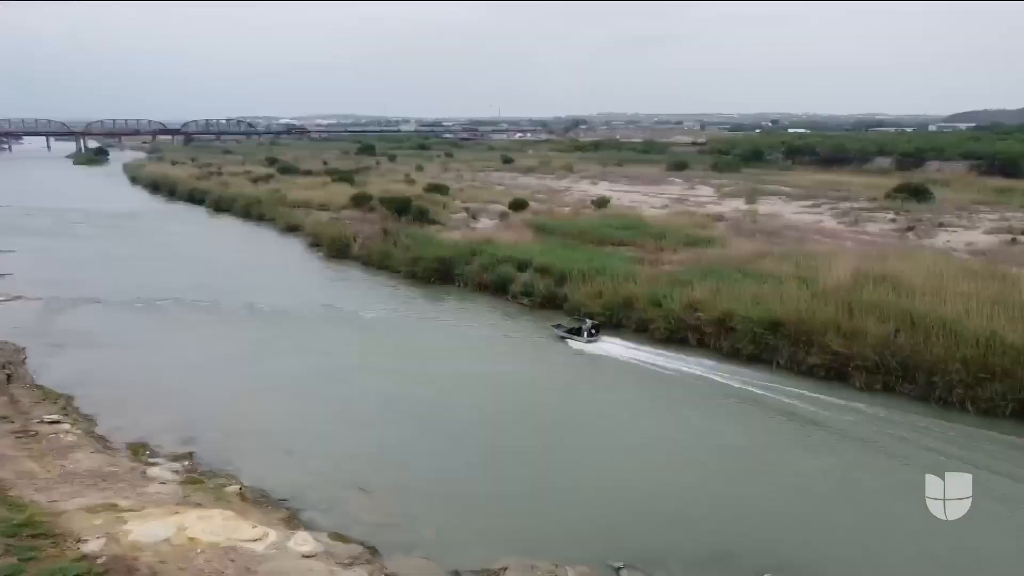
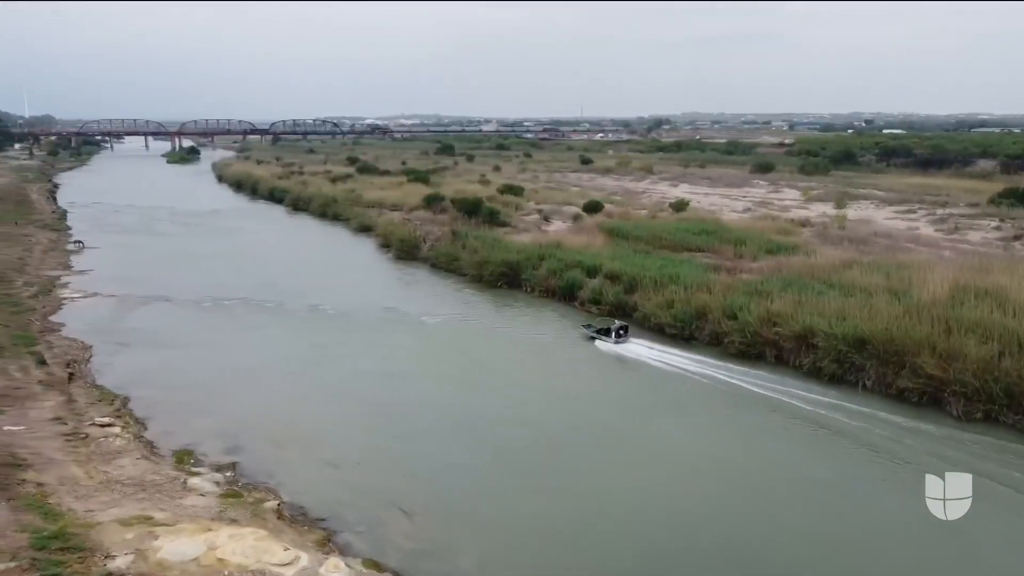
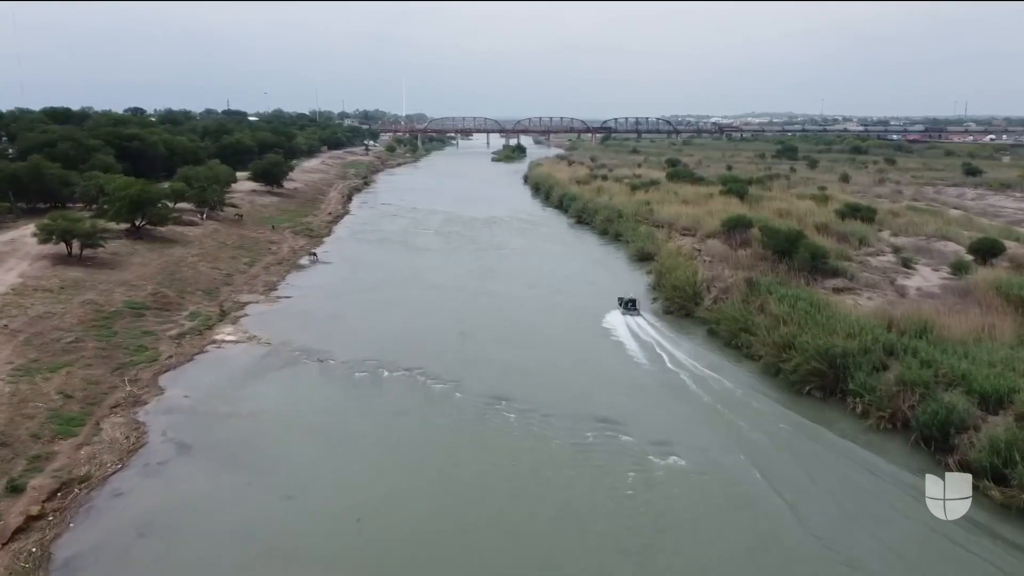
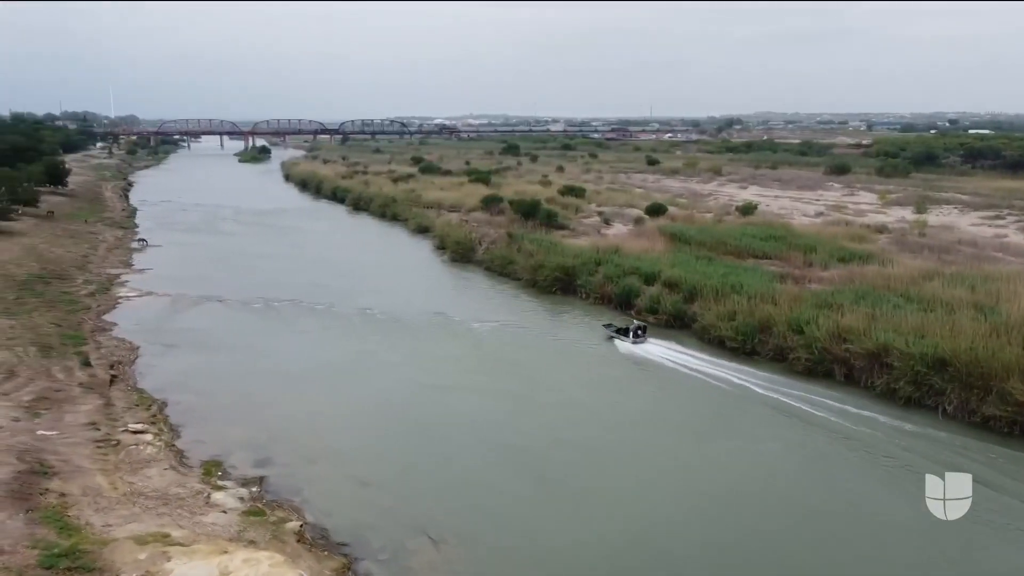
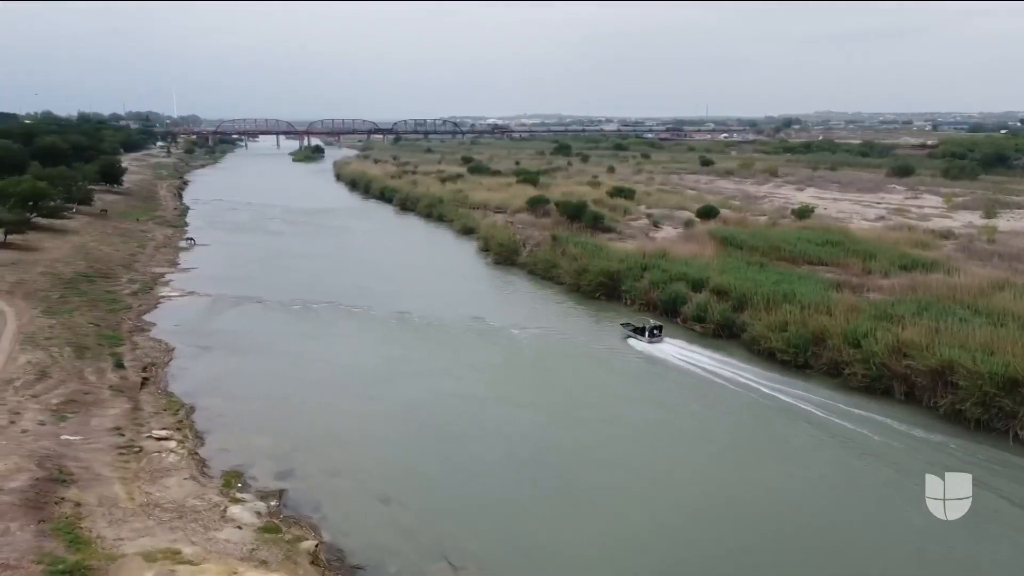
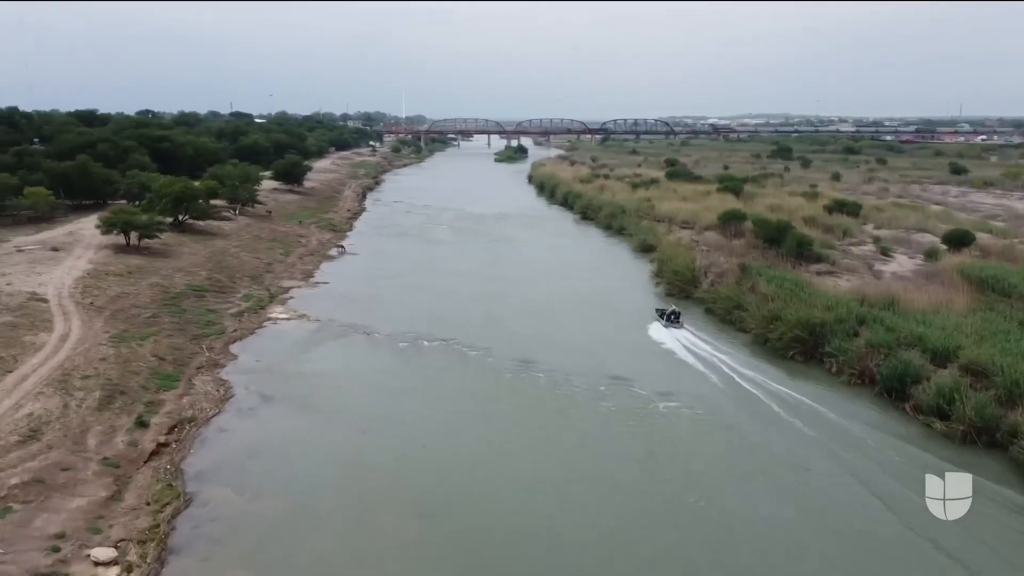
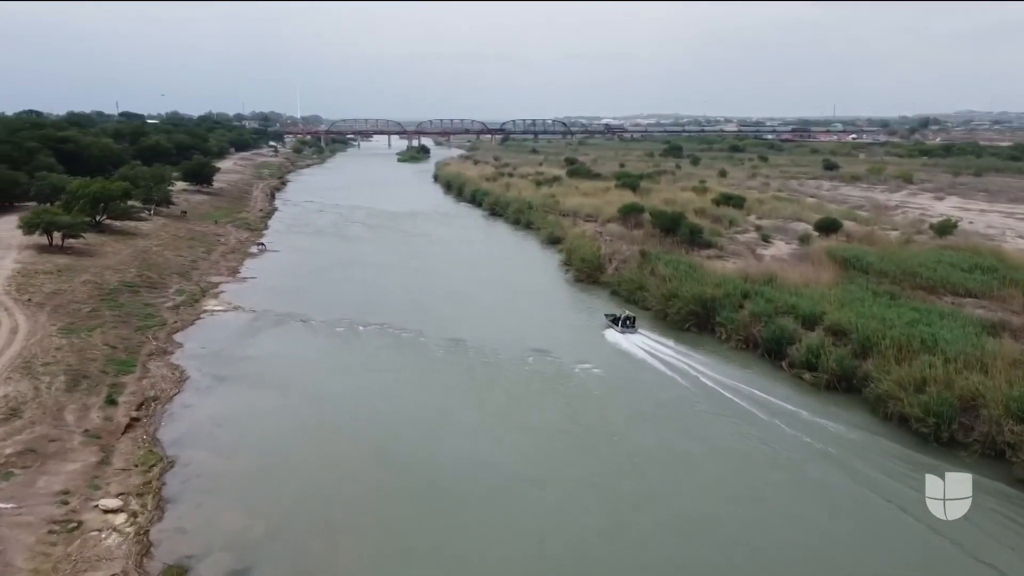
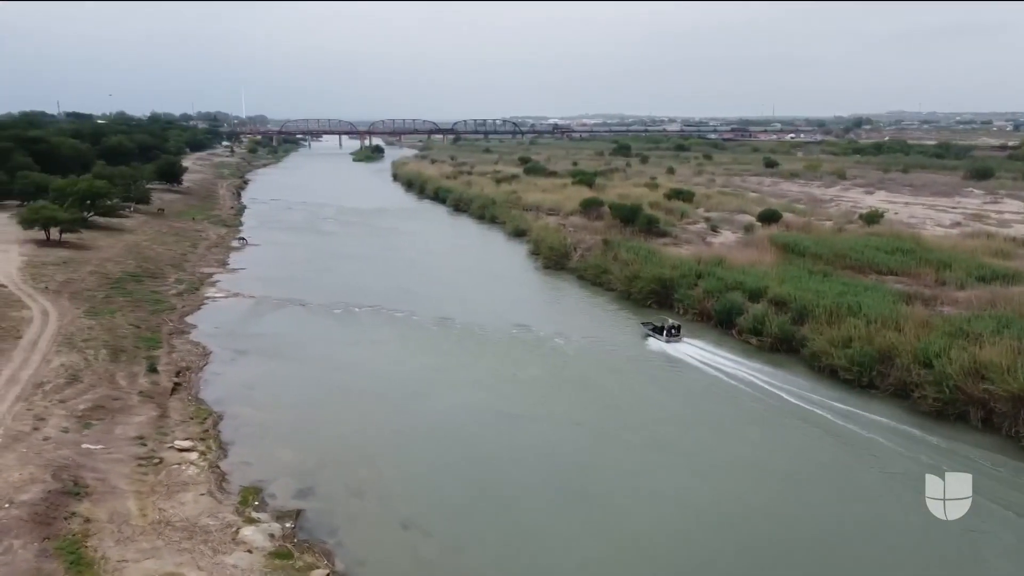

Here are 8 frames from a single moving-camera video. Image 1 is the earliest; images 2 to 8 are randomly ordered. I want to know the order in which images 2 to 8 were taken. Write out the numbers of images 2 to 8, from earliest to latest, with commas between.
2, 4, 5, 8, 7, 6, 3
